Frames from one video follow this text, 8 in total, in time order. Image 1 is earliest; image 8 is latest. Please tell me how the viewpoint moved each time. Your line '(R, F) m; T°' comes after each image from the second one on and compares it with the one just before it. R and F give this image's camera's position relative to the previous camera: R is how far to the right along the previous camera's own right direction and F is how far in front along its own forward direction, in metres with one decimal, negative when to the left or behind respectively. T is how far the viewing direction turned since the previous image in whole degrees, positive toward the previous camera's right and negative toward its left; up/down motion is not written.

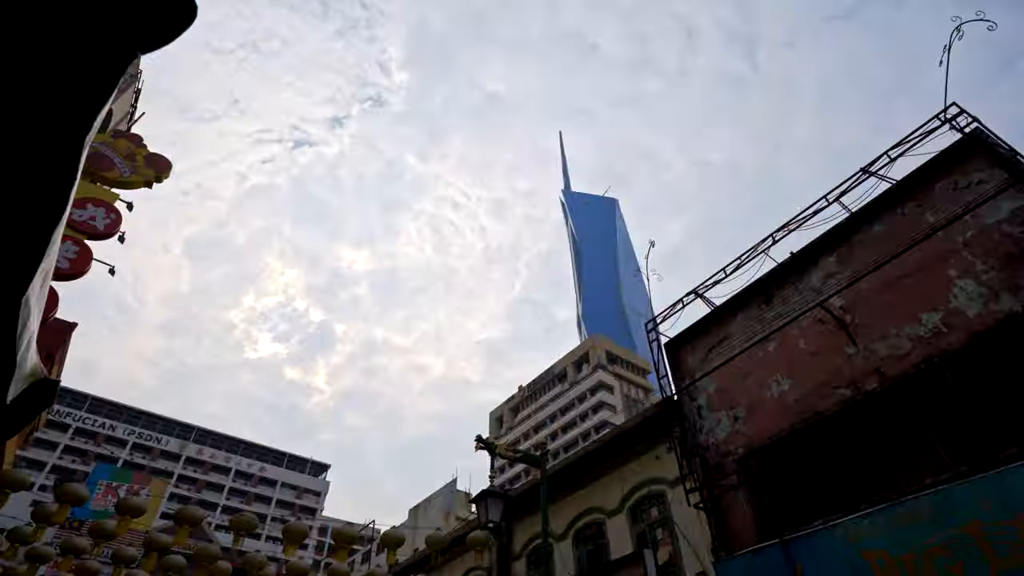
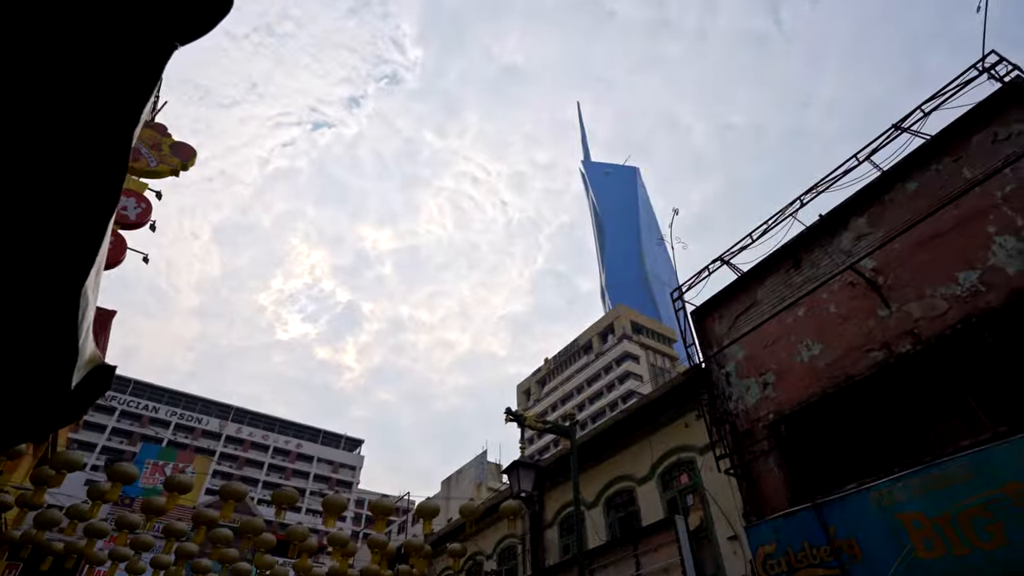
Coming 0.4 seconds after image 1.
(0.0, 0.0) m; -2°
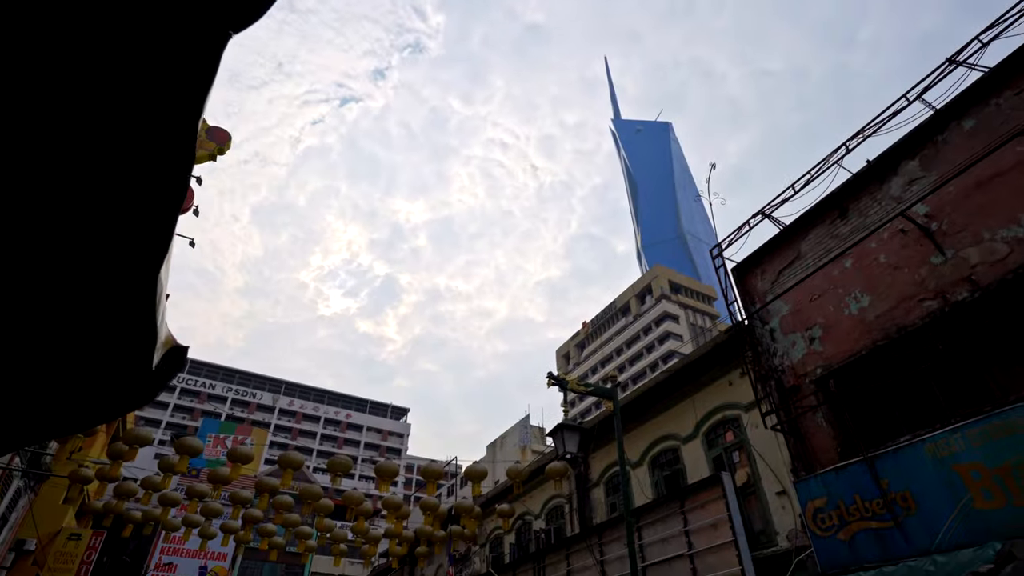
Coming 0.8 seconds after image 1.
(0.0, 0.0) m; -4°
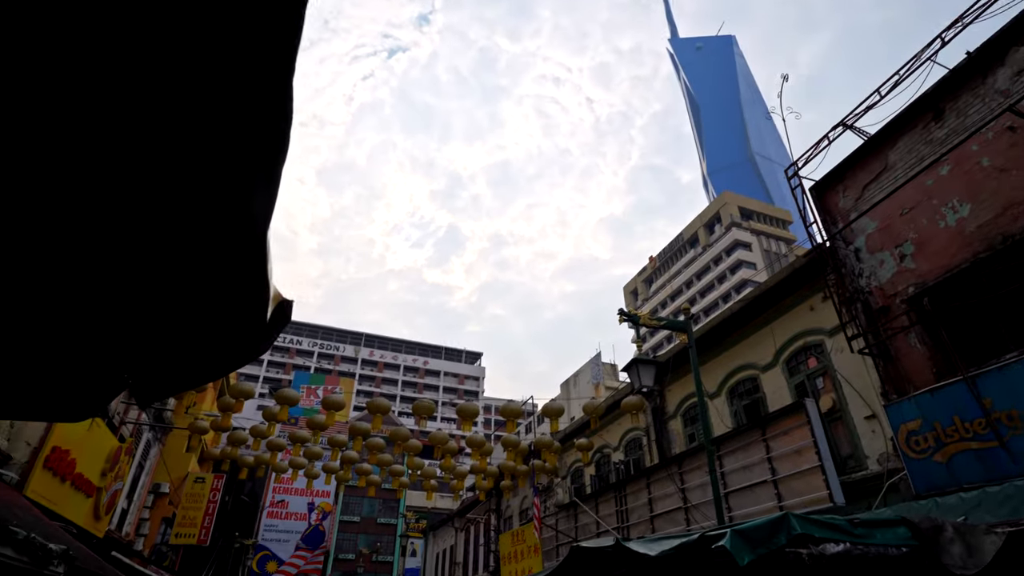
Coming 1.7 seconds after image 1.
(0.0, 0.0) m; -7°
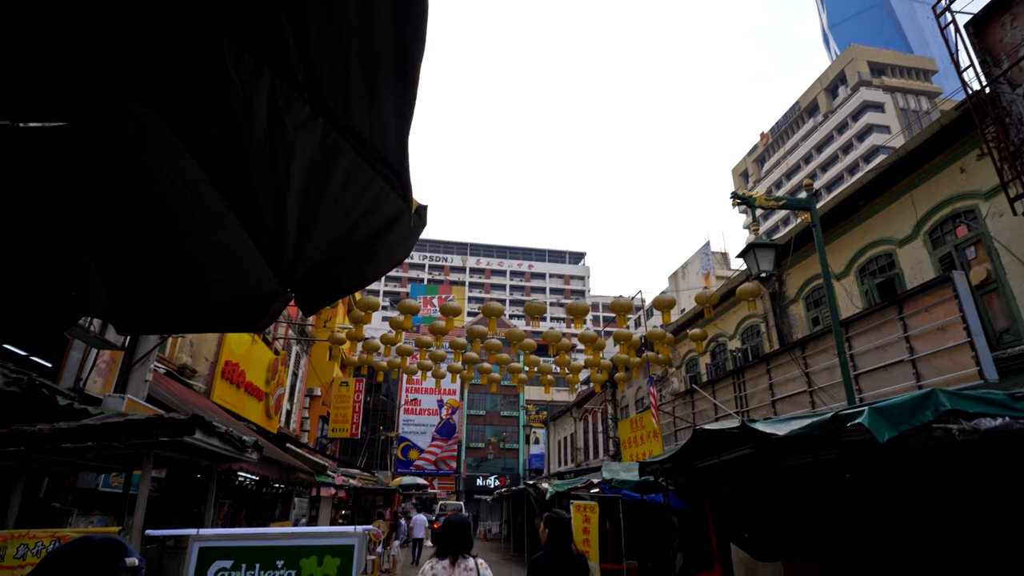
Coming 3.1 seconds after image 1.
(-0.1, 0.0) m; -11°
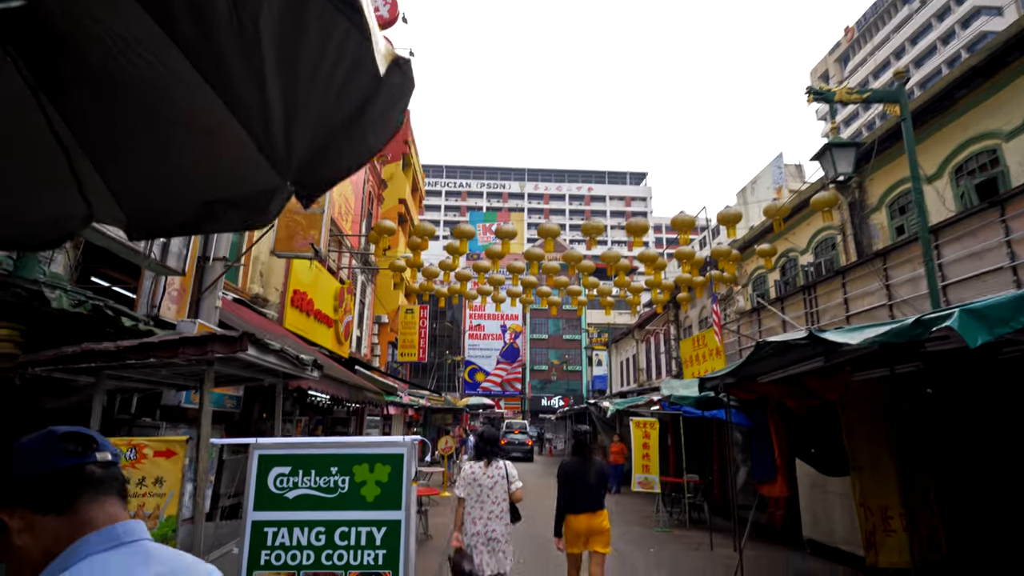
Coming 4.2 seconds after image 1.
(+0.1, +0.2) m; -6°
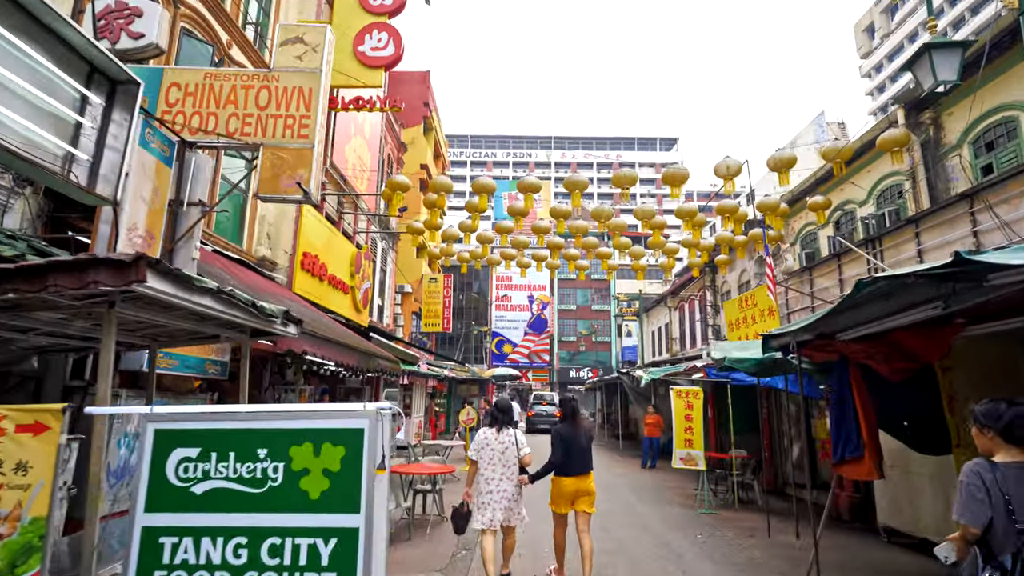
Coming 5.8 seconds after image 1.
(+0.1, +1.3) m; -3°
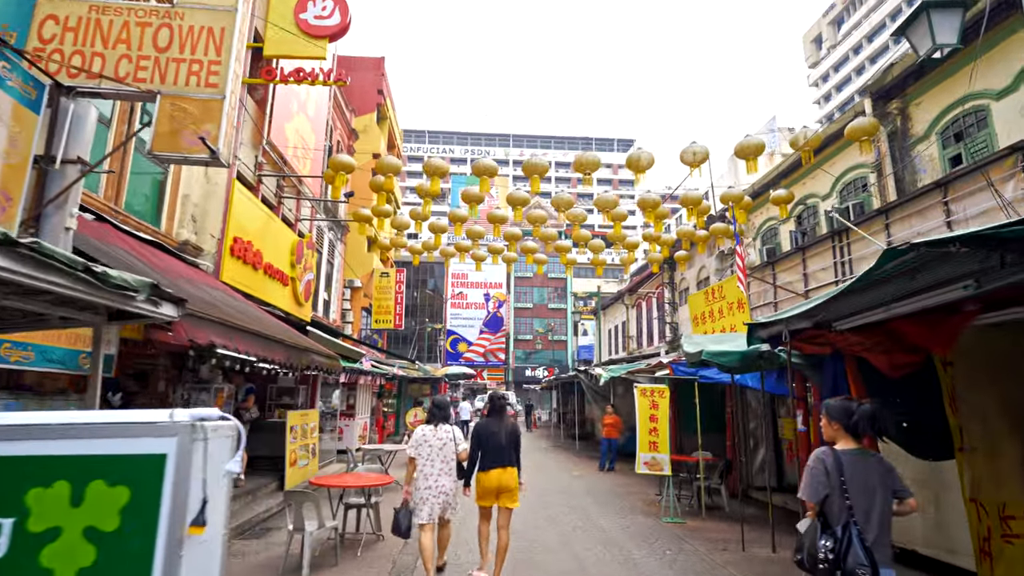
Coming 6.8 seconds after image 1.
(+0.1, +1.0) m; +4°
